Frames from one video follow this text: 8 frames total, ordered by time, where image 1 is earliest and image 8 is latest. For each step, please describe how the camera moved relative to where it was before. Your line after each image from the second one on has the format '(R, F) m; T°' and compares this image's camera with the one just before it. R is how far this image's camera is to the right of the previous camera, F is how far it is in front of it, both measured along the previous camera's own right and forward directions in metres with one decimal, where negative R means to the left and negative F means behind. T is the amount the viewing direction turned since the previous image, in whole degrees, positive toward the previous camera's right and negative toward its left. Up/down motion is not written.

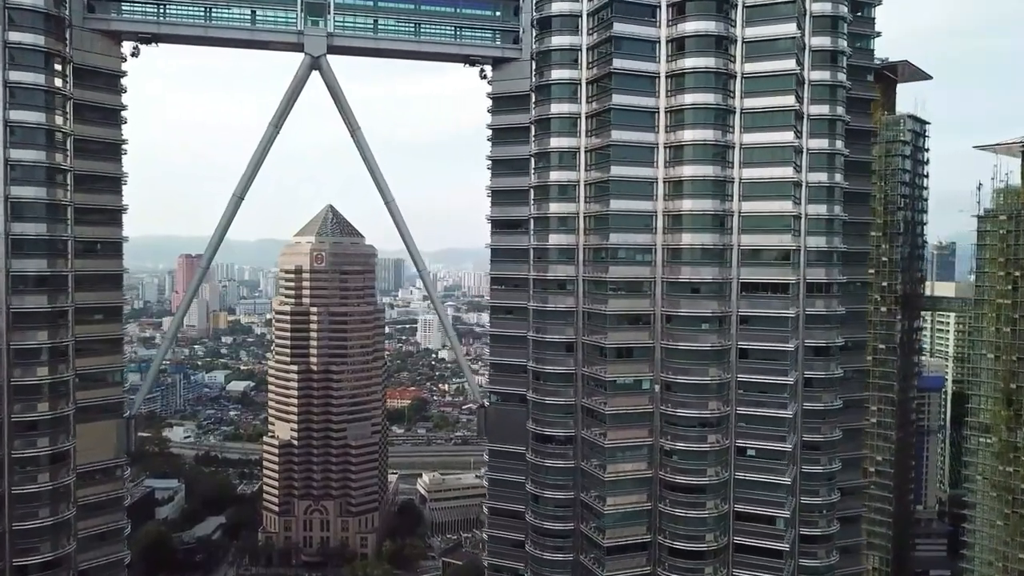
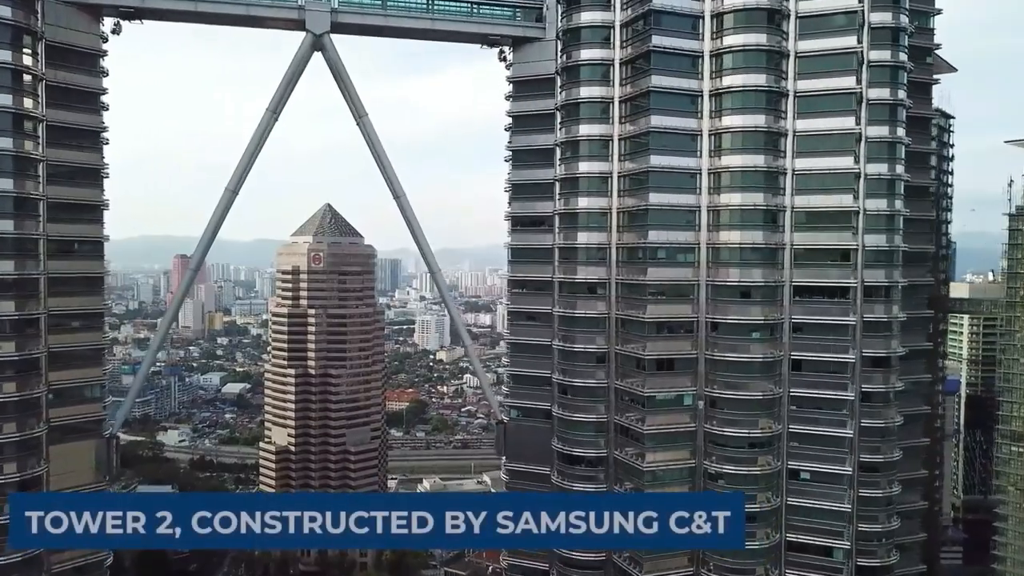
(-0.7, +2.2) m; 0°
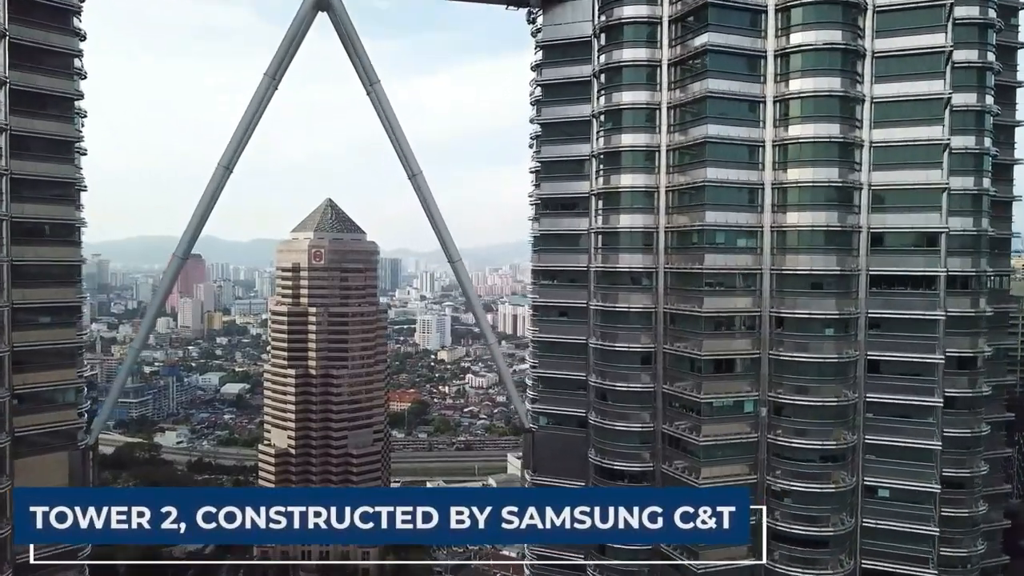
(-0.7, +2.4) m; 0°
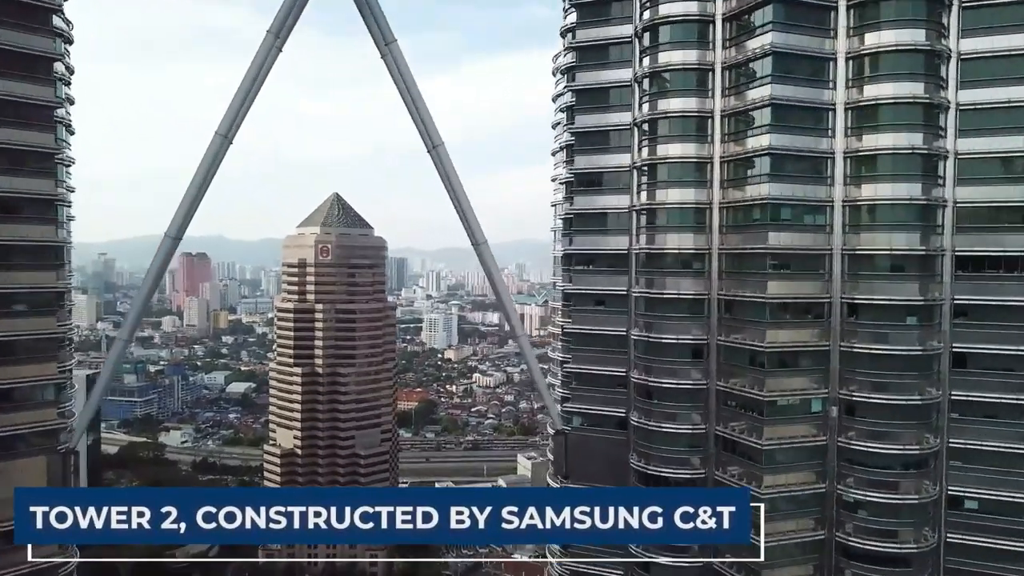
(-0.6, +1.9) m; 0°
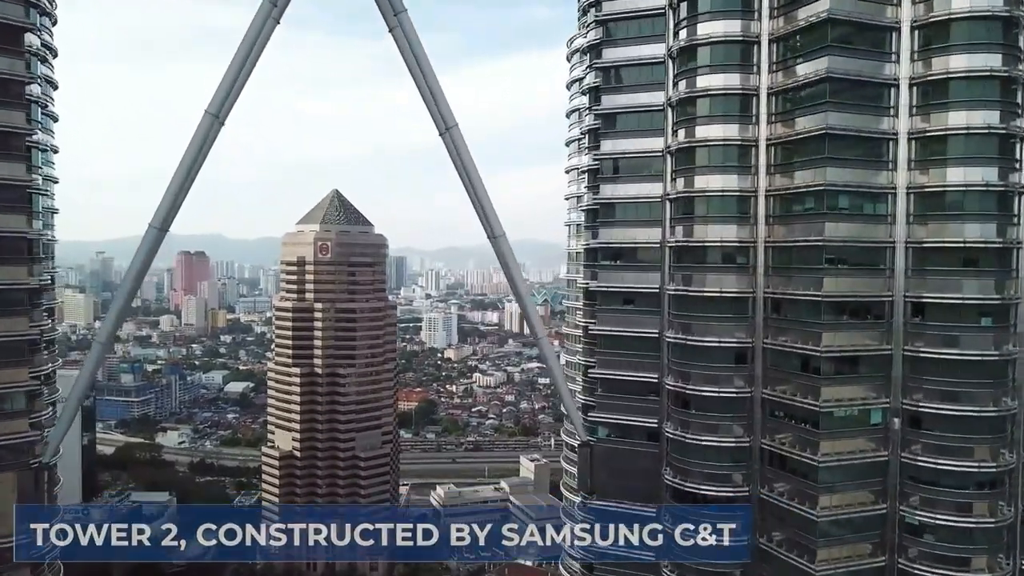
(-0.4, +1.5) m; 0°
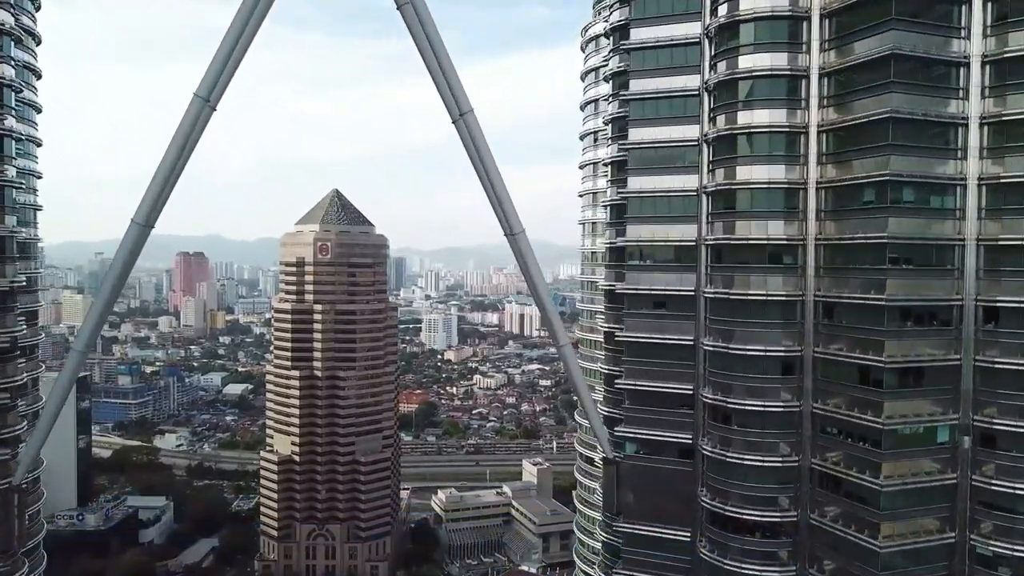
(-0.4, +1.3) m; 0°
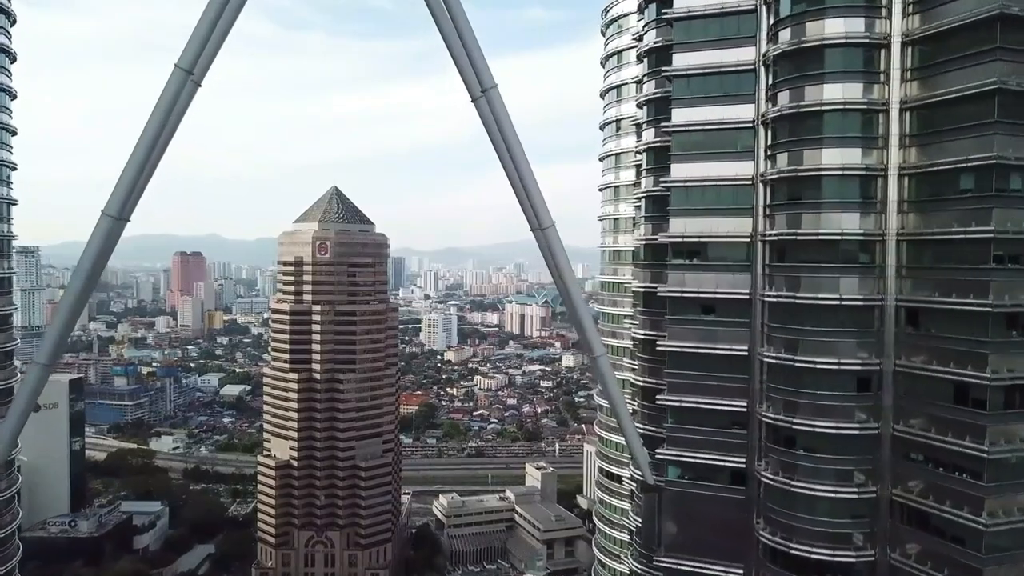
(-0.5, +1.7) m; 0°
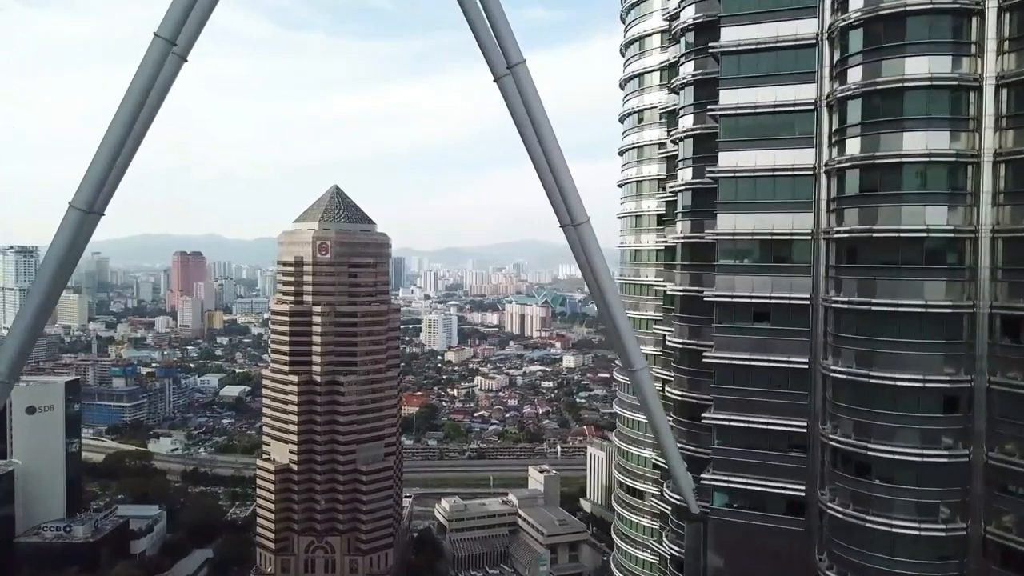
(-0.4, +1.4) m; 0°
